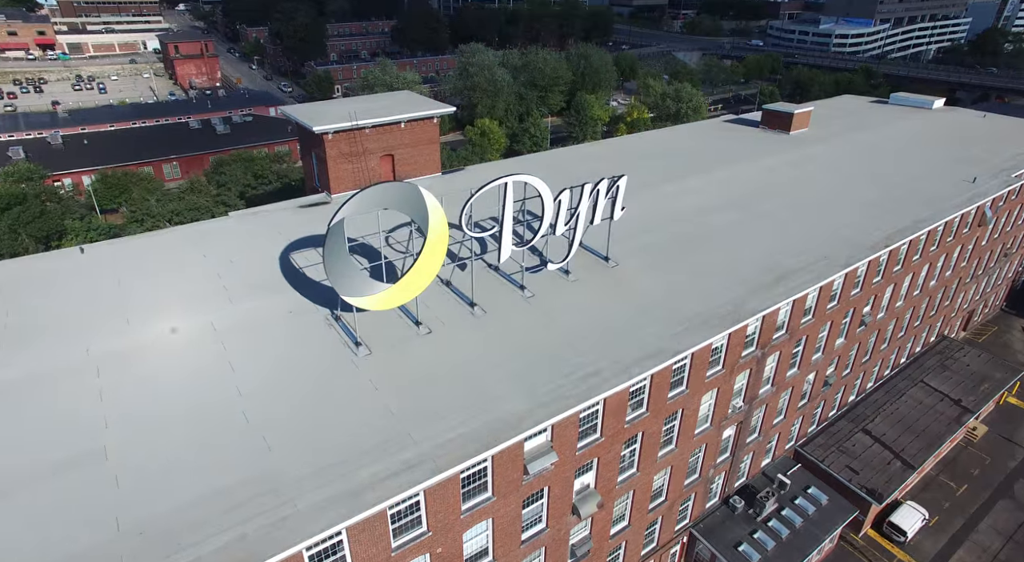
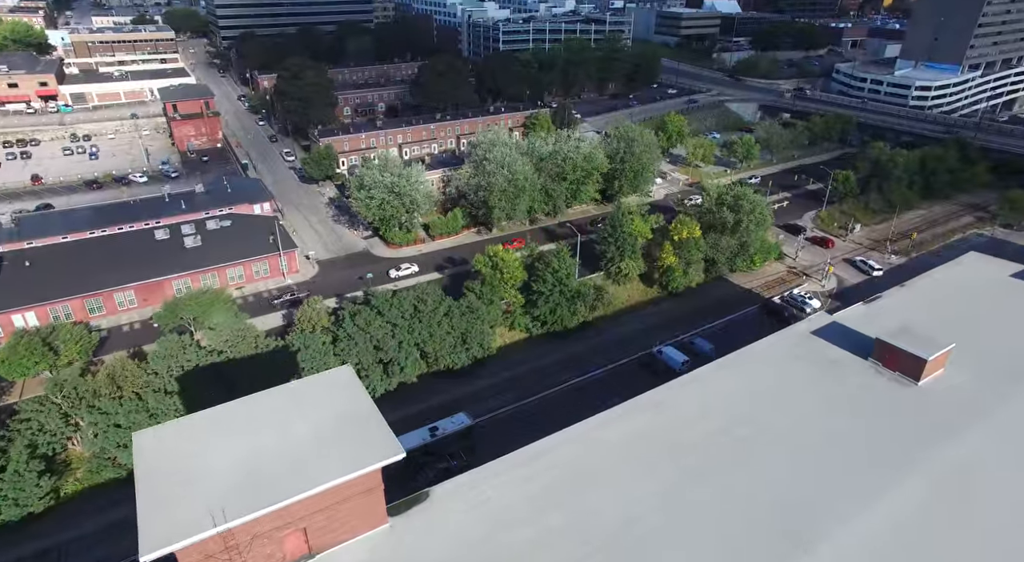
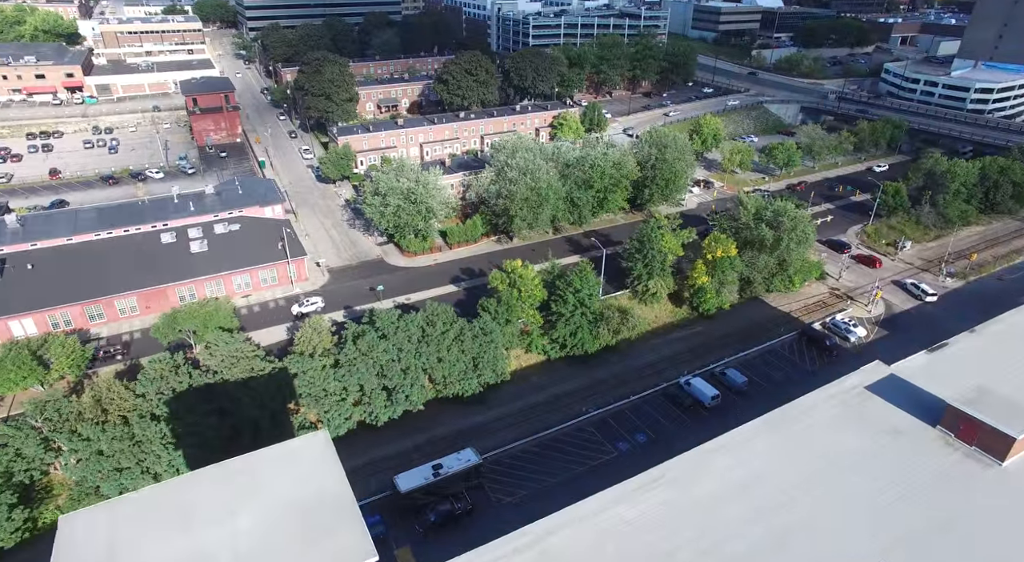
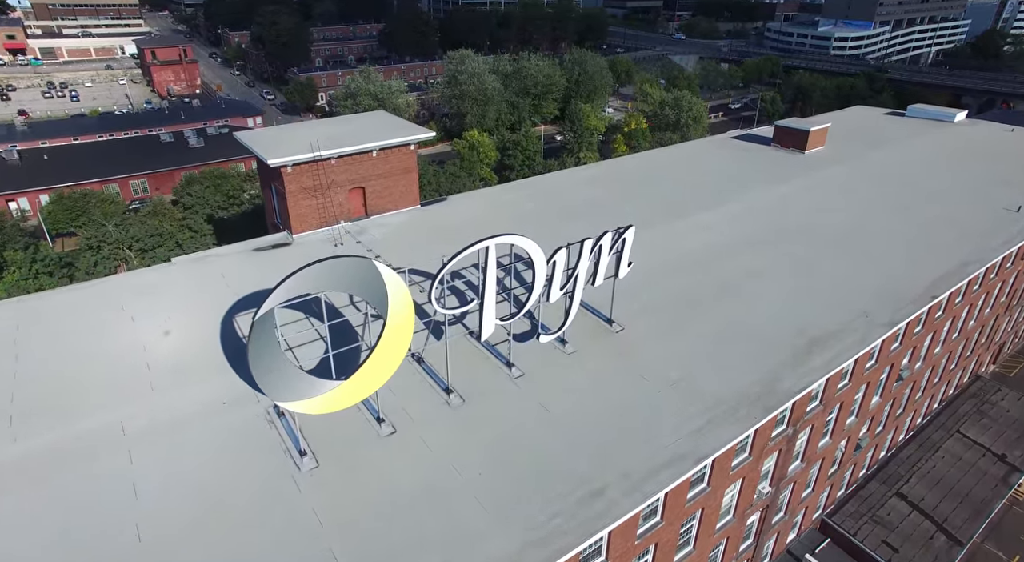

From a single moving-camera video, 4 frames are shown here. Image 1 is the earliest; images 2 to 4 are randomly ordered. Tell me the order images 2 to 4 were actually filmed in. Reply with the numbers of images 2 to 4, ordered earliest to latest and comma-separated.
4, 2, 3
